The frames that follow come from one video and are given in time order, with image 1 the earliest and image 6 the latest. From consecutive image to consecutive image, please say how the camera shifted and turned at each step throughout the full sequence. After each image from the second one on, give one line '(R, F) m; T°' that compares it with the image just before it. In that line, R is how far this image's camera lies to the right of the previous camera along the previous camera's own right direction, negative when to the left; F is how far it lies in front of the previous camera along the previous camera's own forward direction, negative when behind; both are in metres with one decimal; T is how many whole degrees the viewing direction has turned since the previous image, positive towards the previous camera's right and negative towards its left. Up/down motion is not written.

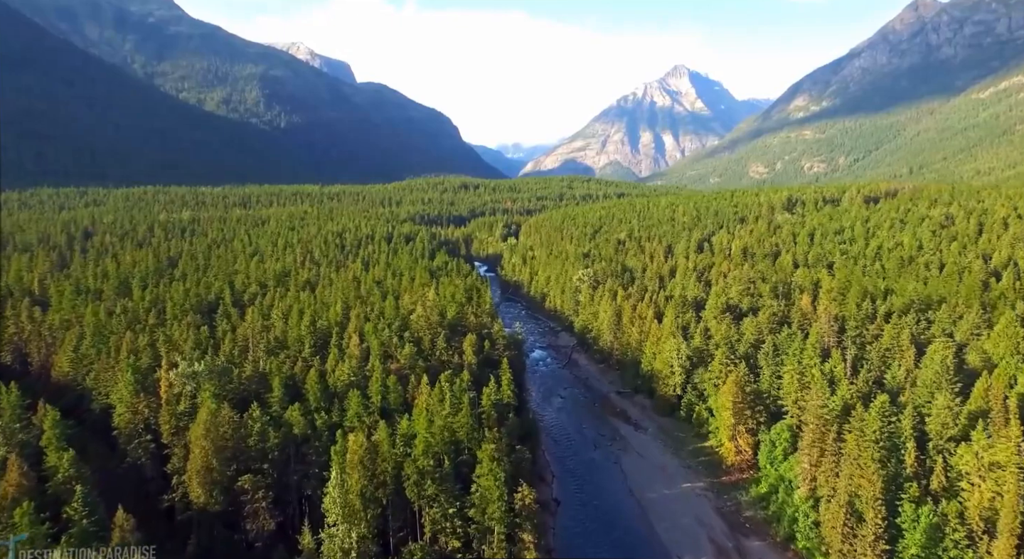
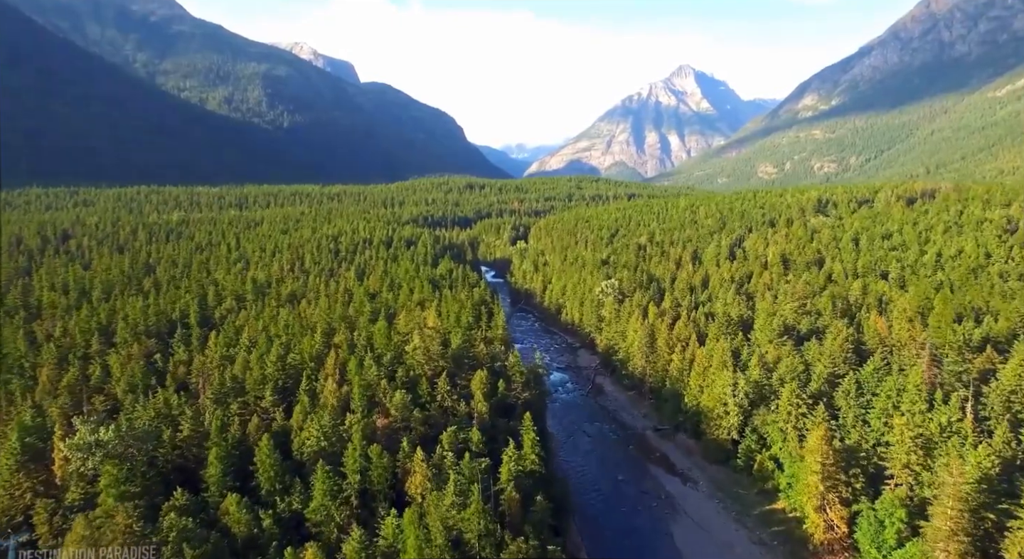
(-1.4, +13.8) m; 0°
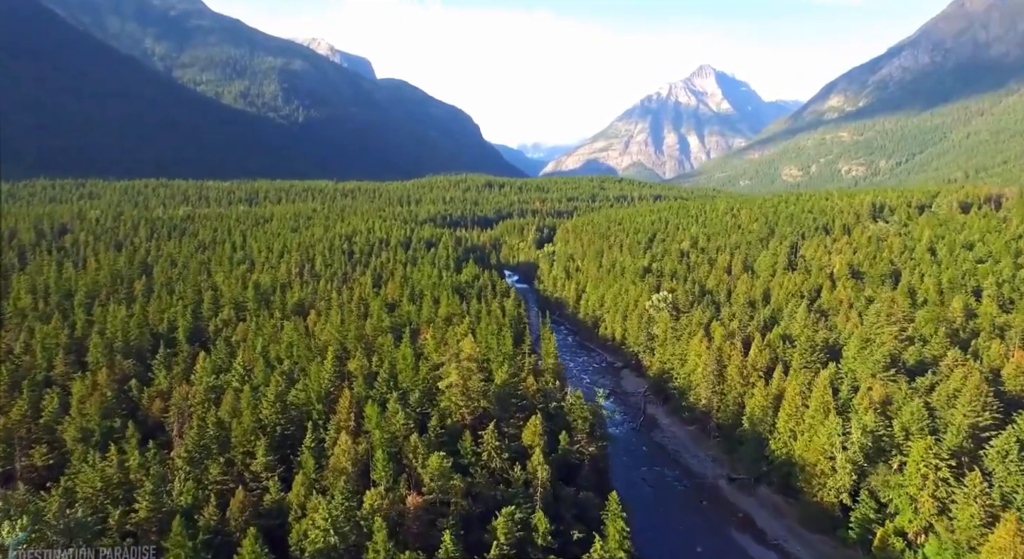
(-3.6, +12.3) m; -1°
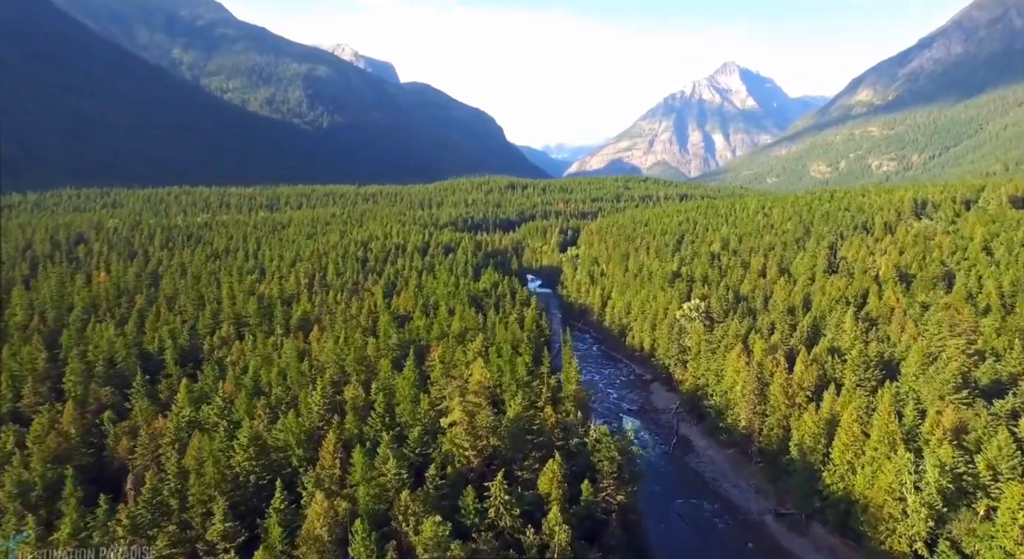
(+0.8, +6.1) m; -2°
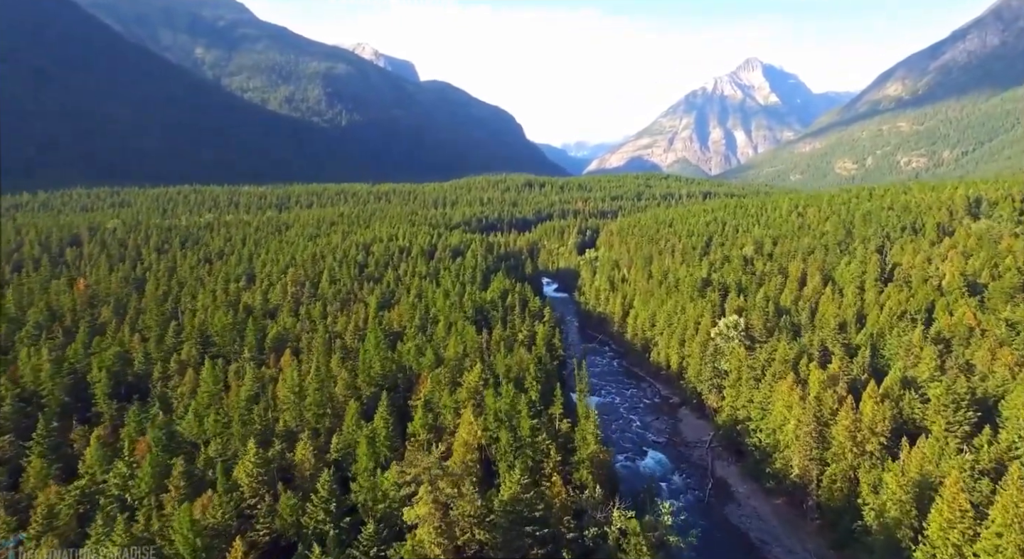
(+1.1, +10.6) m; -2°
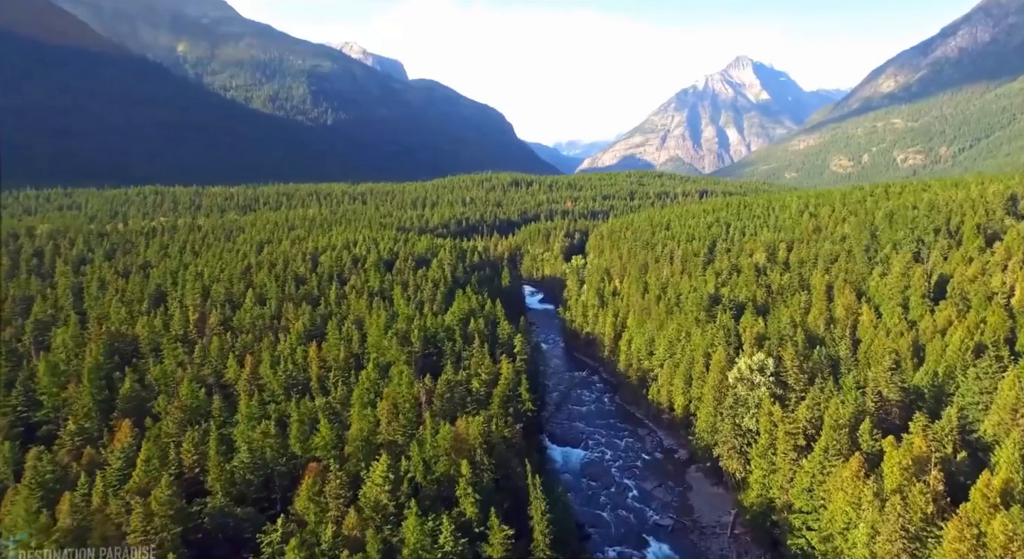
(+3.5, +18.2) m; +1°
